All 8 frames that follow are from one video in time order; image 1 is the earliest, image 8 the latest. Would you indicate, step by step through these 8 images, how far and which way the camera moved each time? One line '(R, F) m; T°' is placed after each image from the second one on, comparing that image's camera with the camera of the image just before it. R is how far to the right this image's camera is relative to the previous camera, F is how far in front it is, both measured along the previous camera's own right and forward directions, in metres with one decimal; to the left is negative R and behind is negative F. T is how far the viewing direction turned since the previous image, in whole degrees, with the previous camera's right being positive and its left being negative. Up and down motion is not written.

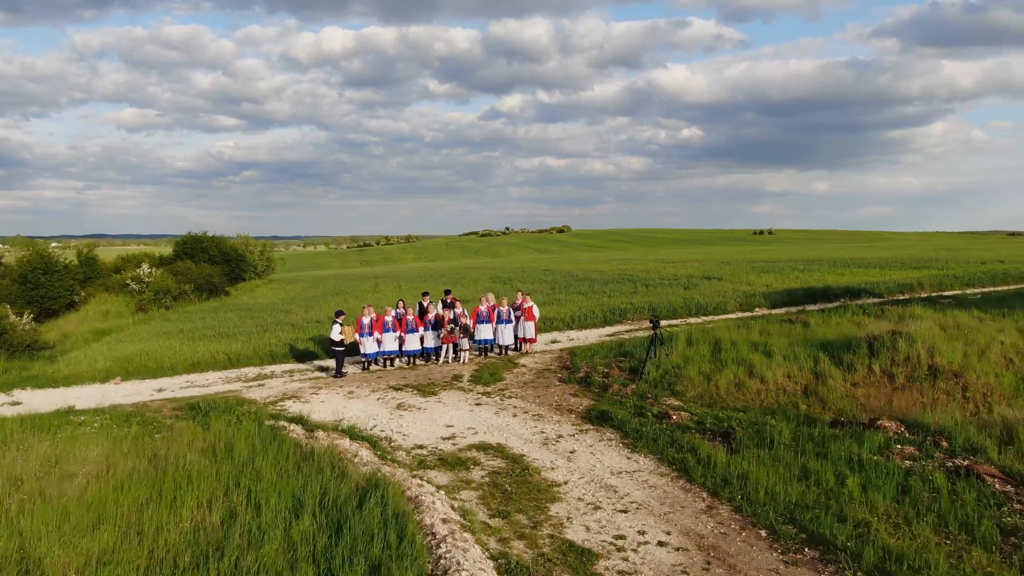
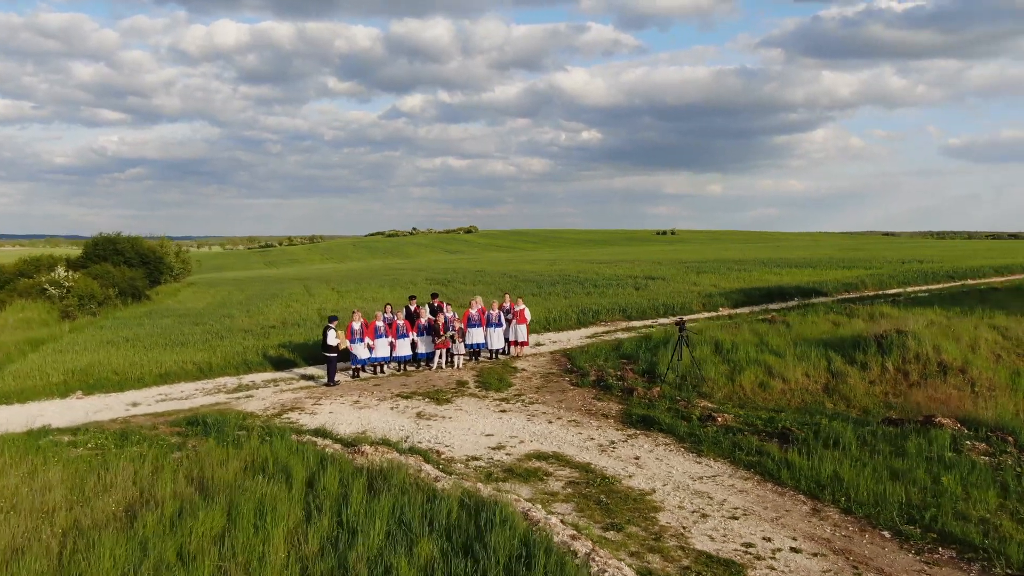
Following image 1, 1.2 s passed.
(-2.1, +0.4) m; +7°
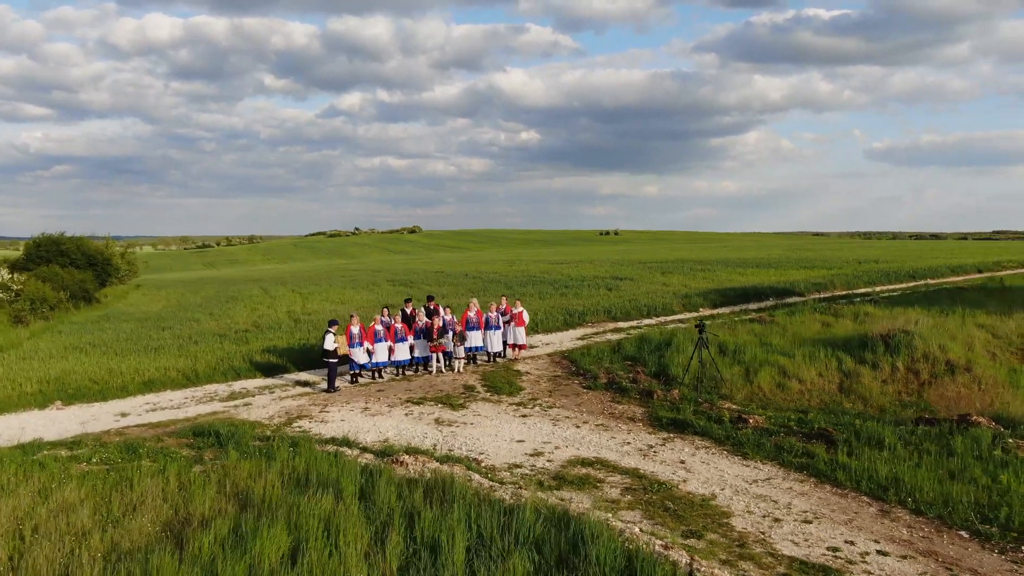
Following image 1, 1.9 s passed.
(-1.3, +0.3) m; +4°
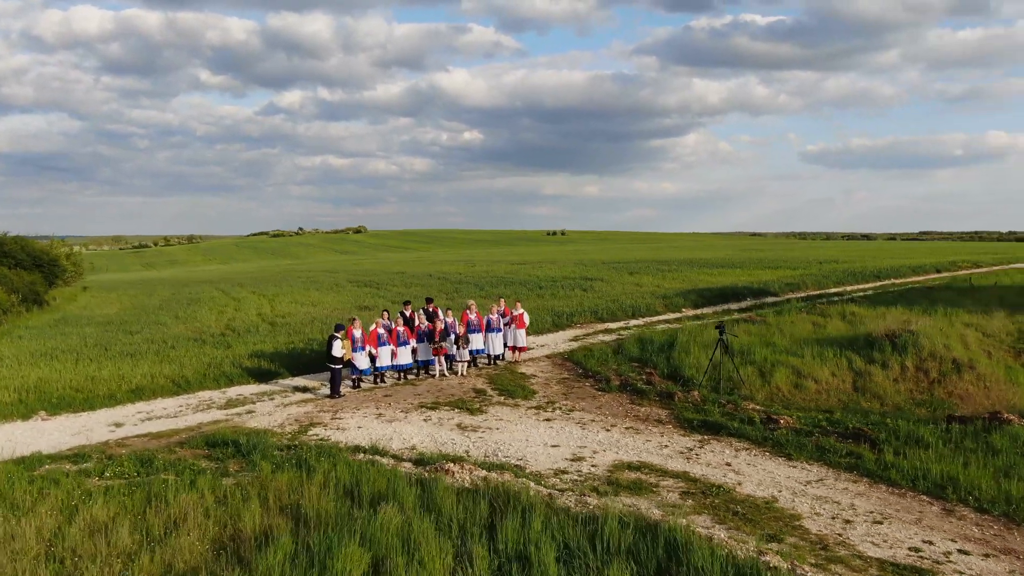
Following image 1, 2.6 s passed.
(-1.3, +0.2) m; +4°
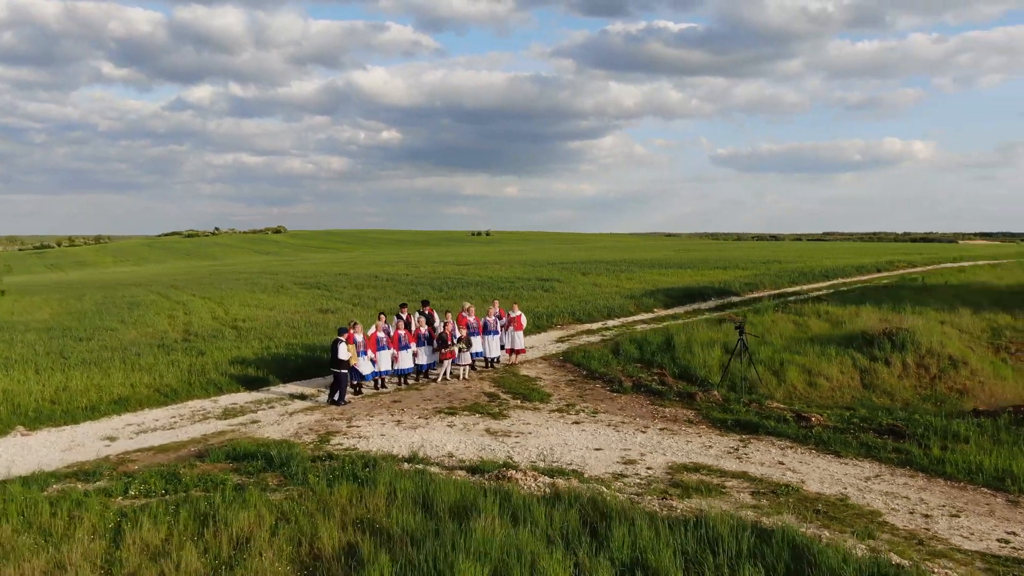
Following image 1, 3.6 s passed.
(-1.7, +0.3) m; +6°
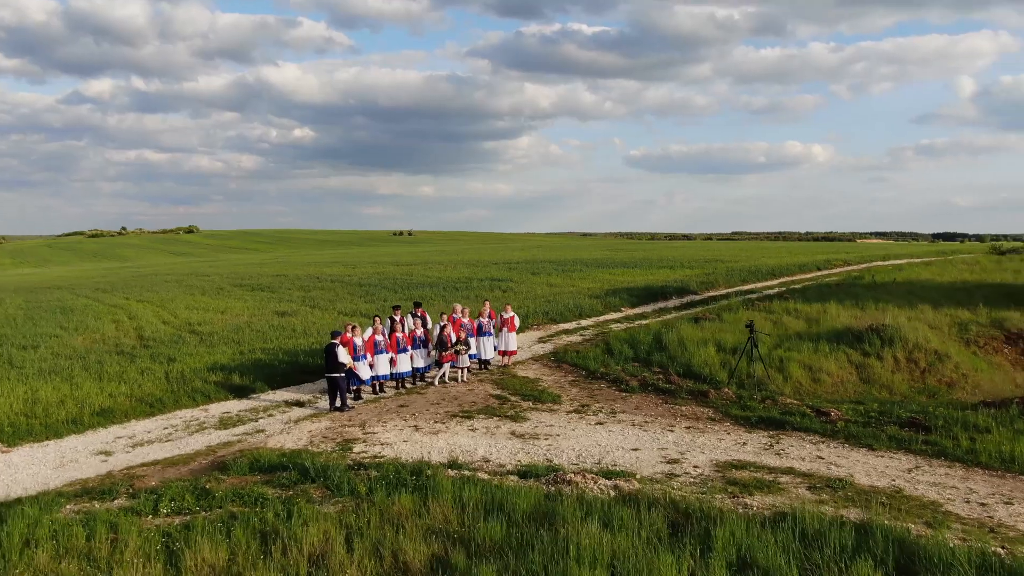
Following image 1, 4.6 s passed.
(-1.7, +0.2) m; +6°
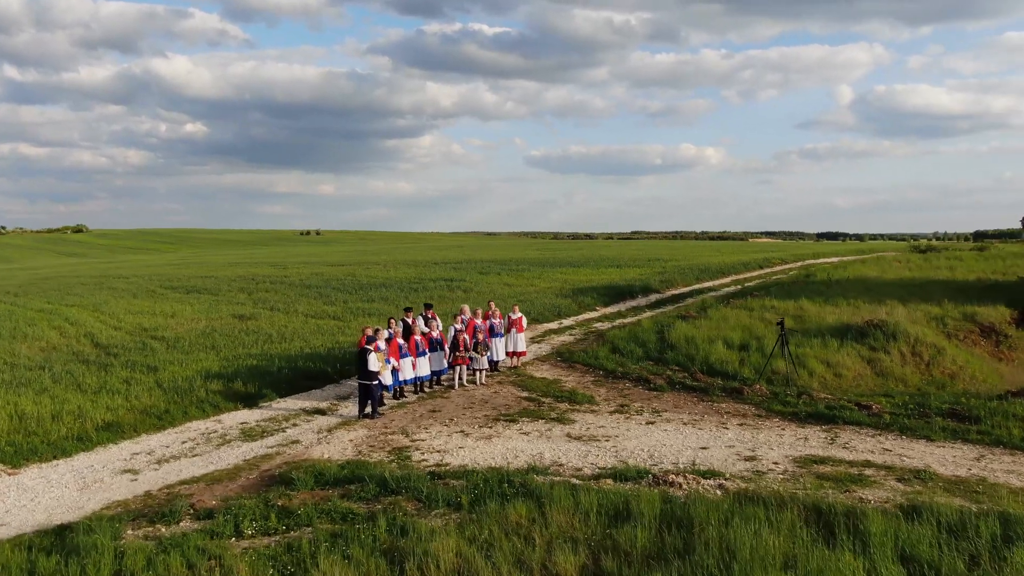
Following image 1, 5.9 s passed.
(-2.3, +0.4) m; +7°
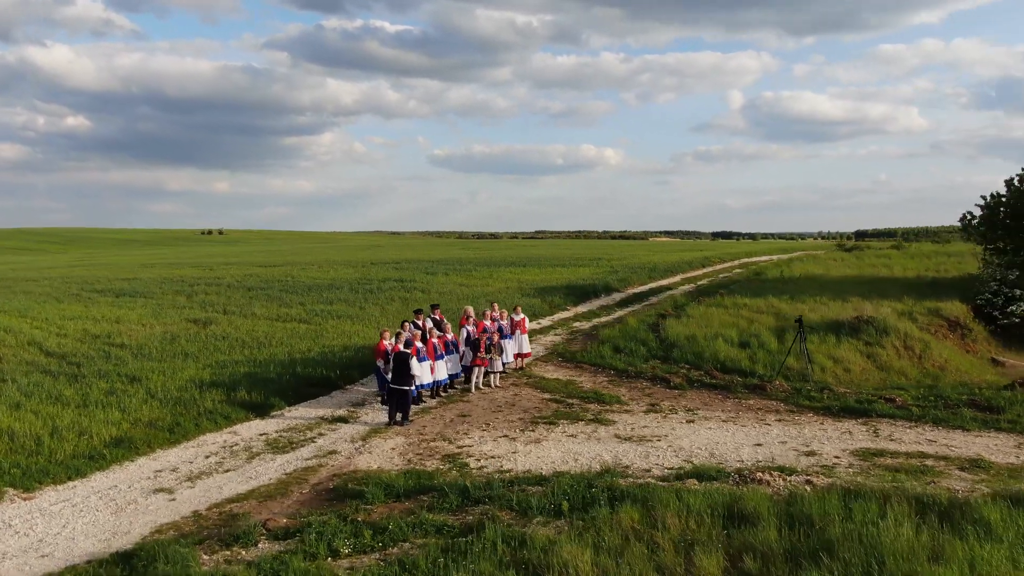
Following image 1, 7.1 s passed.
(-2.2, +0.3) m; +7°
